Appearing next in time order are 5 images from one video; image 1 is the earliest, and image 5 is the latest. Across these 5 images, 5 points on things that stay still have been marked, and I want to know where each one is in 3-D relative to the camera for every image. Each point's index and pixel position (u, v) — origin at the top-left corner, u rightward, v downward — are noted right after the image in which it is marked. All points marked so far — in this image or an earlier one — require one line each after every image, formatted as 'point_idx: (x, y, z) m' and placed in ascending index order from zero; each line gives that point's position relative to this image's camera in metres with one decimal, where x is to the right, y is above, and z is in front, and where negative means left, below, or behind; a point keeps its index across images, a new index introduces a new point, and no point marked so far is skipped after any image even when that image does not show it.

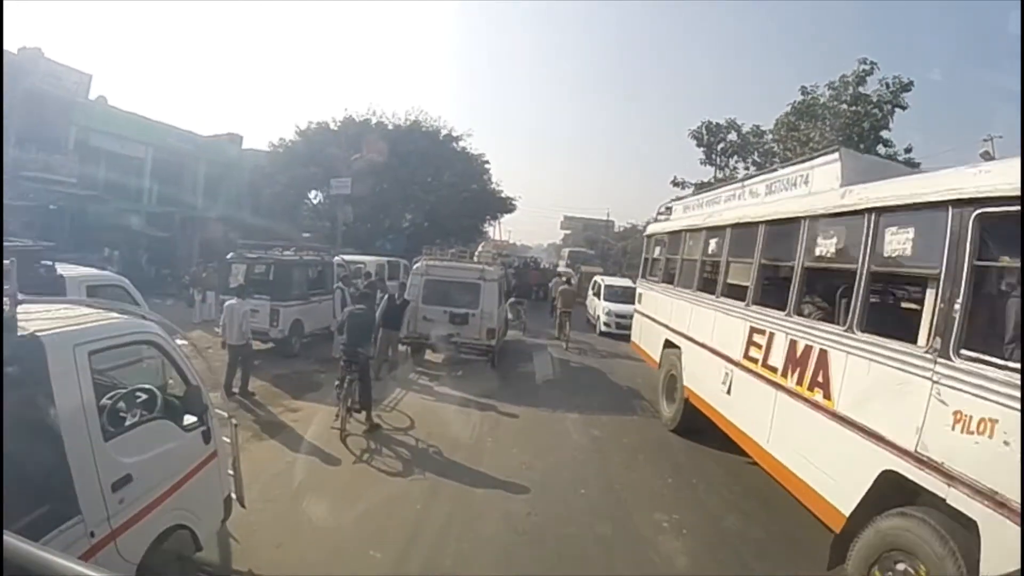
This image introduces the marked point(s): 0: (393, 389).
0: (-1.6, -1.4, +9.5) m
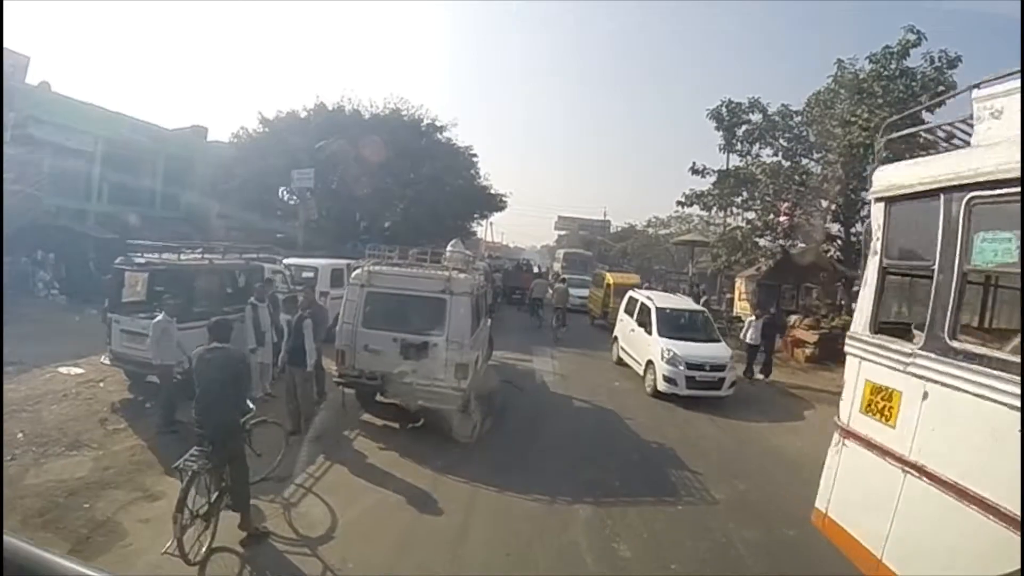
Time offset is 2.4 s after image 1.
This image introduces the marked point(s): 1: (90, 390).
0: (-1.8, -1.6, +6.4) m
1: (-6.1, -1.5, +10.1) m
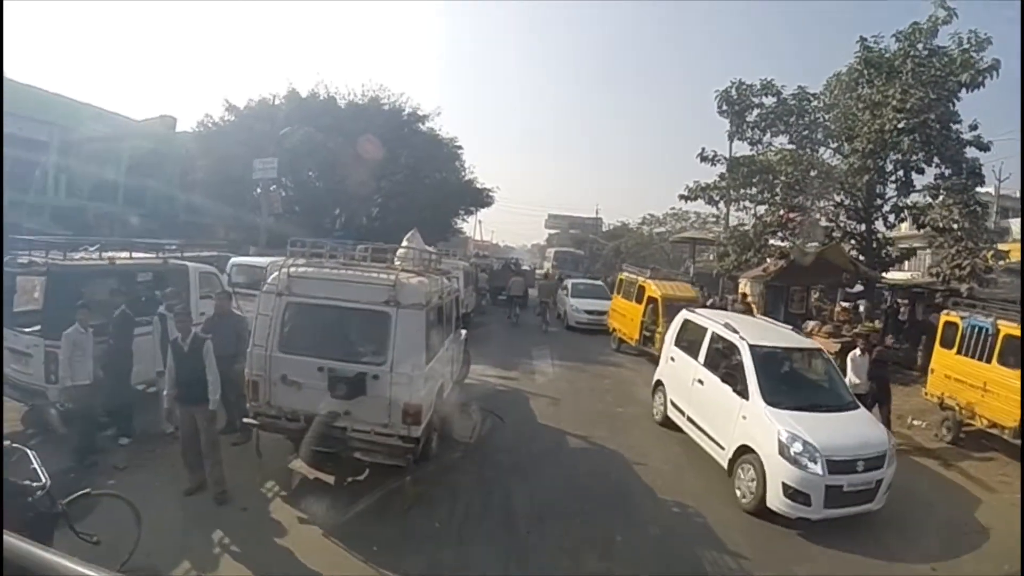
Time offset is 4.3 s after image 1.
0: (-2.0, -1.6, +4.5) m
1: (-6.3, -1.5, +8.2) m
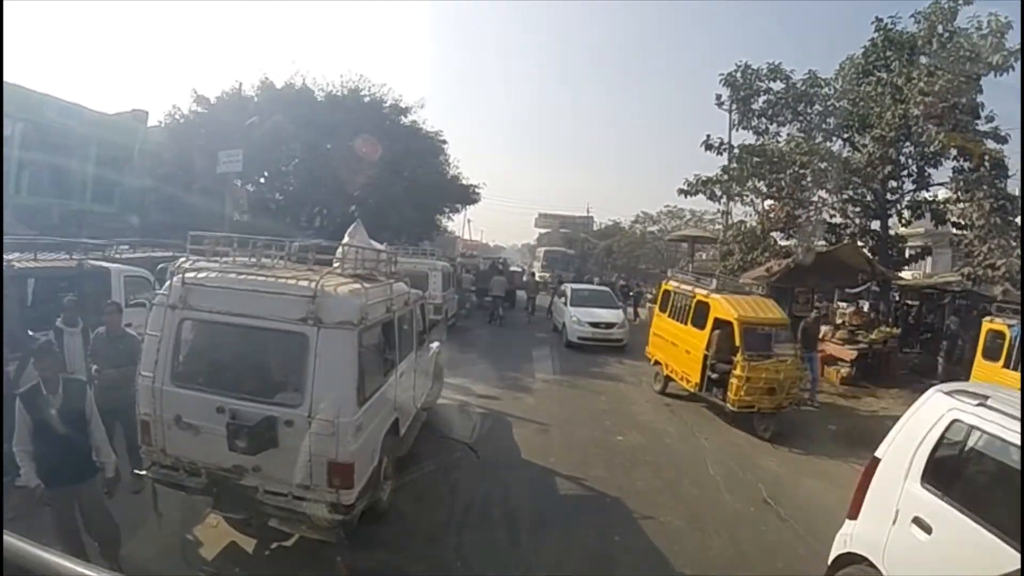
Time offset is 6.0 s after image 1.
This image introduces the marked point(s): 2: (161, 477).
0: (-2.2, -1.7, +3.2) m
1: (-6.5, -1.6, +6.8) m
2: (-2.0, -1.0, +3.8) m
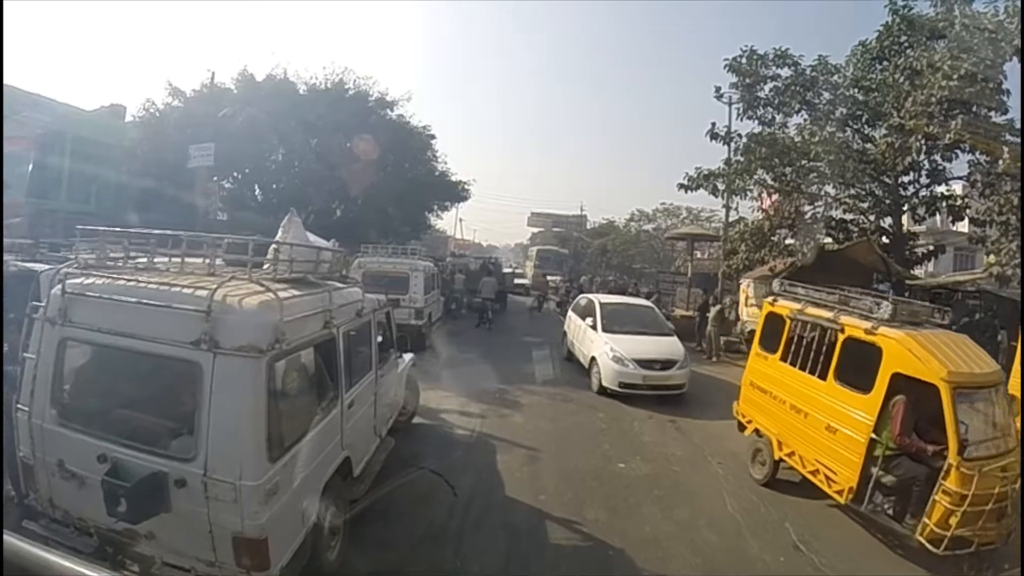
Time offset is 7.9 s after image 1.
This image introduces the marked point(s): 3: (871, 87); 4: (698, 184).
0: (-2.3, -1.8, +2.3) m
1: (-6.7, -1.6, +5.8) m
2: (-2.1, -1.1, +2.9) m
3: (+6.4, +3.6, +12.4) m
4: (+4.3, +2.4, +16.3) m
